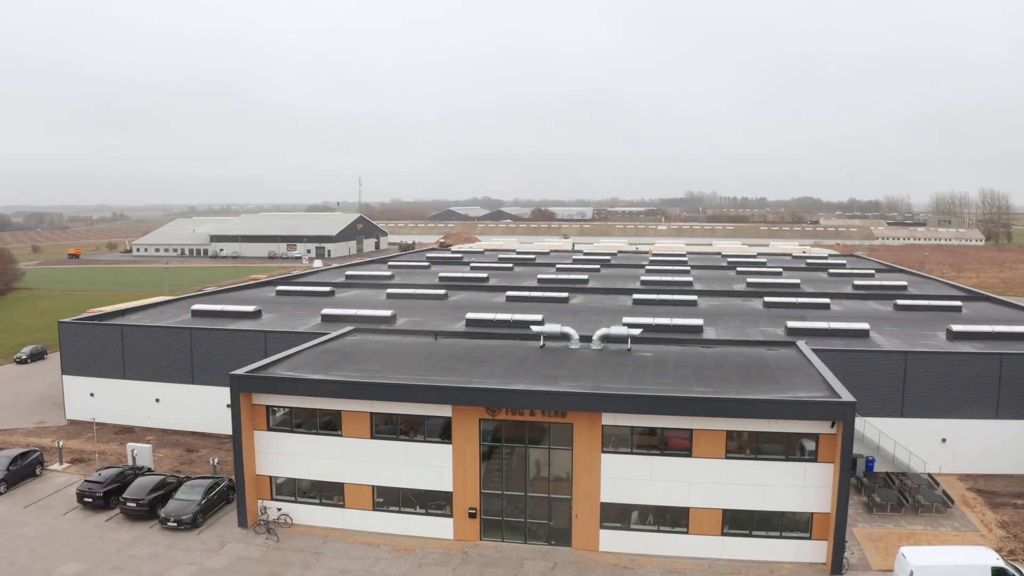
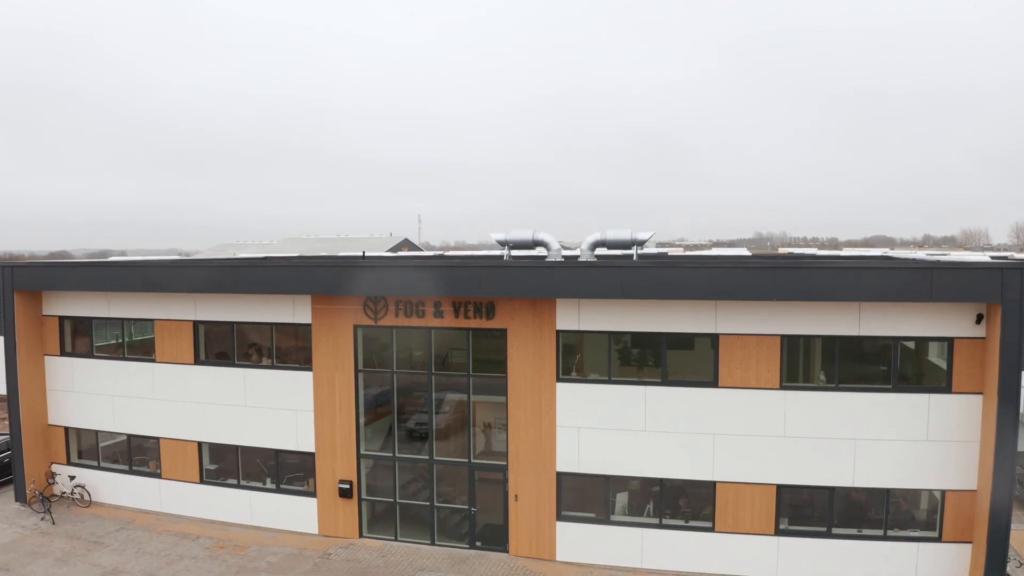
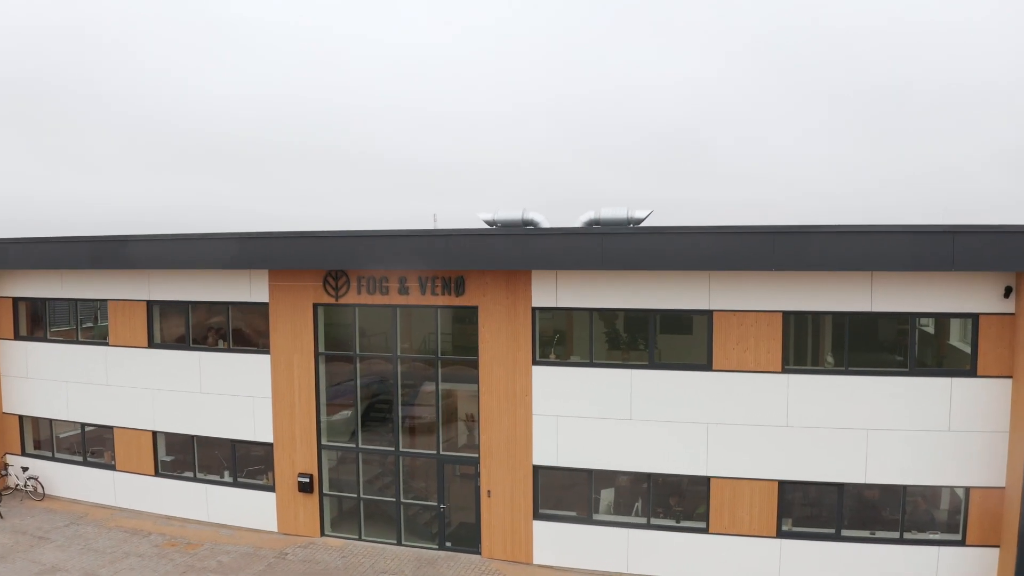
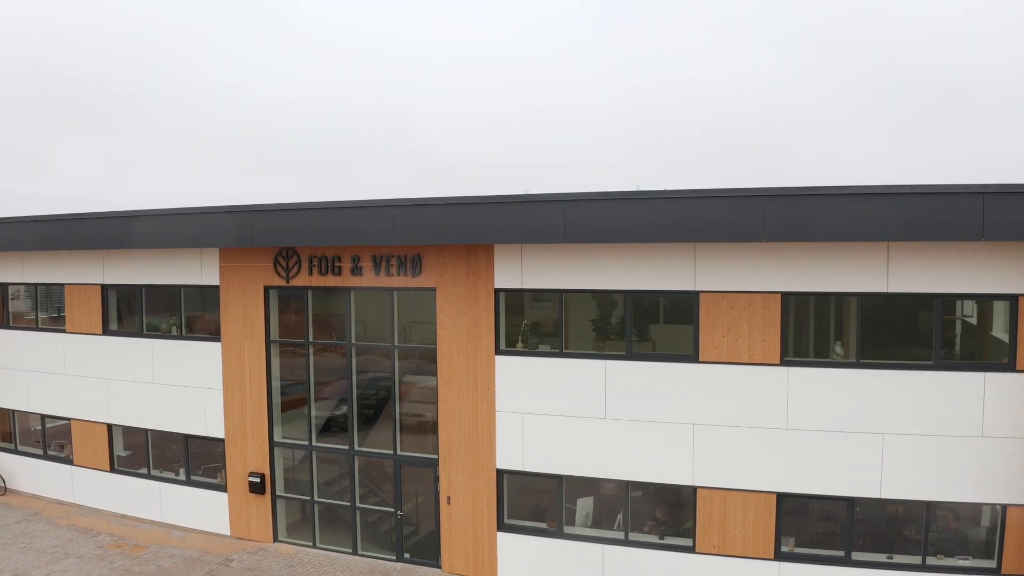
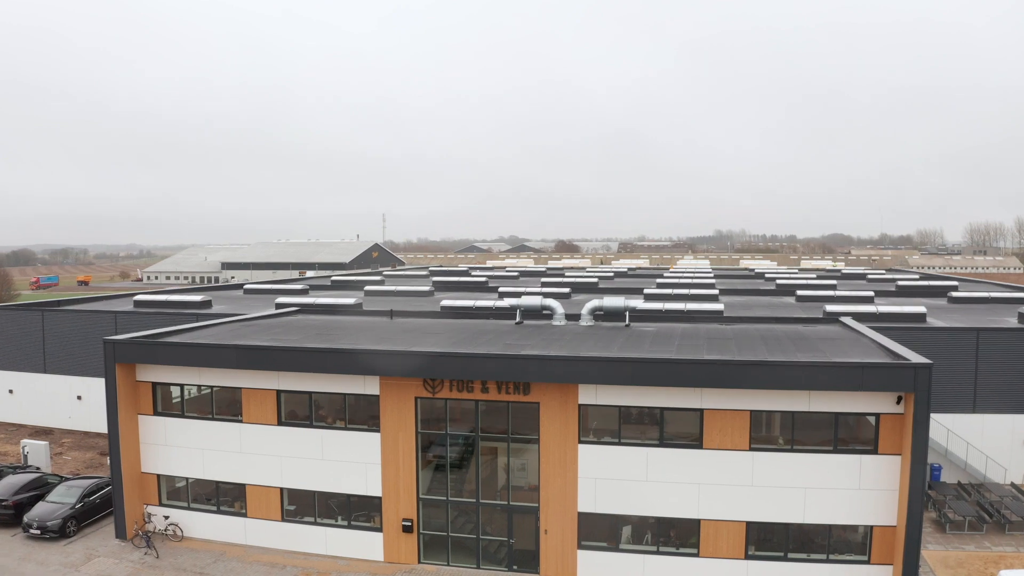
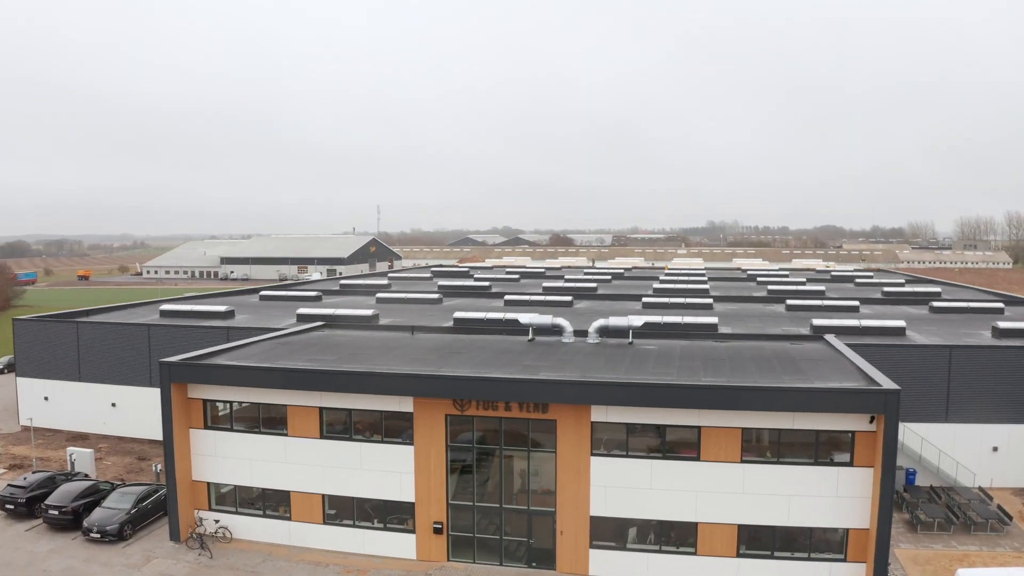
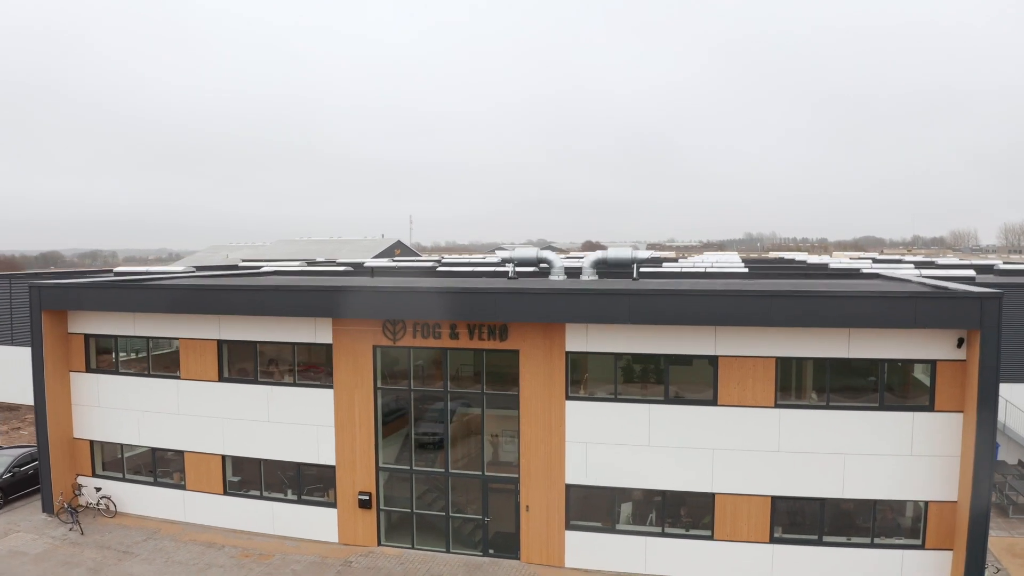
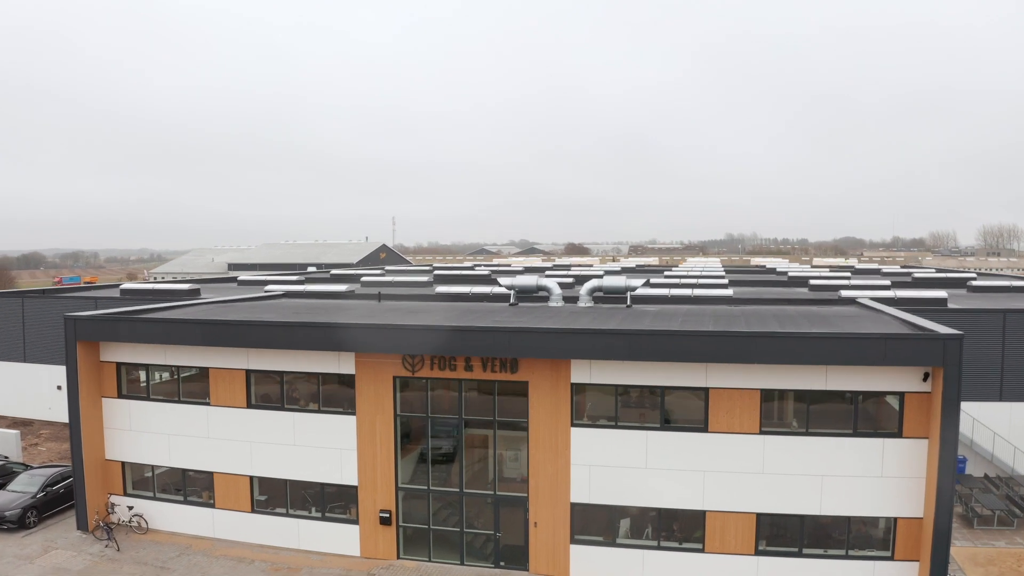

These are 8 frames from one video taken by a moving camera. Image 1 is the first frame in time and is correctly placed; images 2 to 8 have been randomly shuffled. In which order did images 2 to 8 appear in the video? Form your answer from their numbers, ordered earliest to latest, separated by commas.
6, 5, 8, 7, 2, 3, 4
